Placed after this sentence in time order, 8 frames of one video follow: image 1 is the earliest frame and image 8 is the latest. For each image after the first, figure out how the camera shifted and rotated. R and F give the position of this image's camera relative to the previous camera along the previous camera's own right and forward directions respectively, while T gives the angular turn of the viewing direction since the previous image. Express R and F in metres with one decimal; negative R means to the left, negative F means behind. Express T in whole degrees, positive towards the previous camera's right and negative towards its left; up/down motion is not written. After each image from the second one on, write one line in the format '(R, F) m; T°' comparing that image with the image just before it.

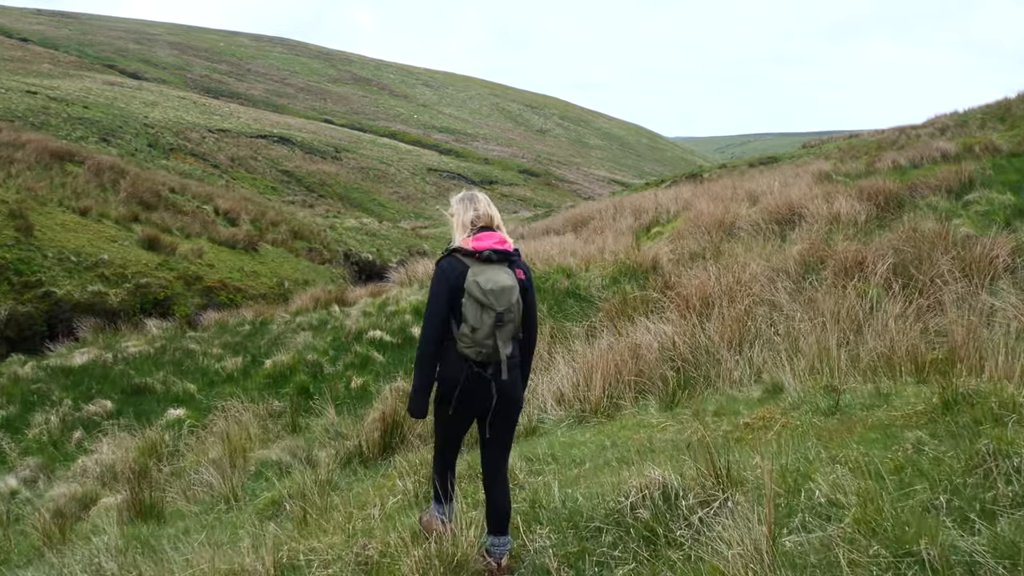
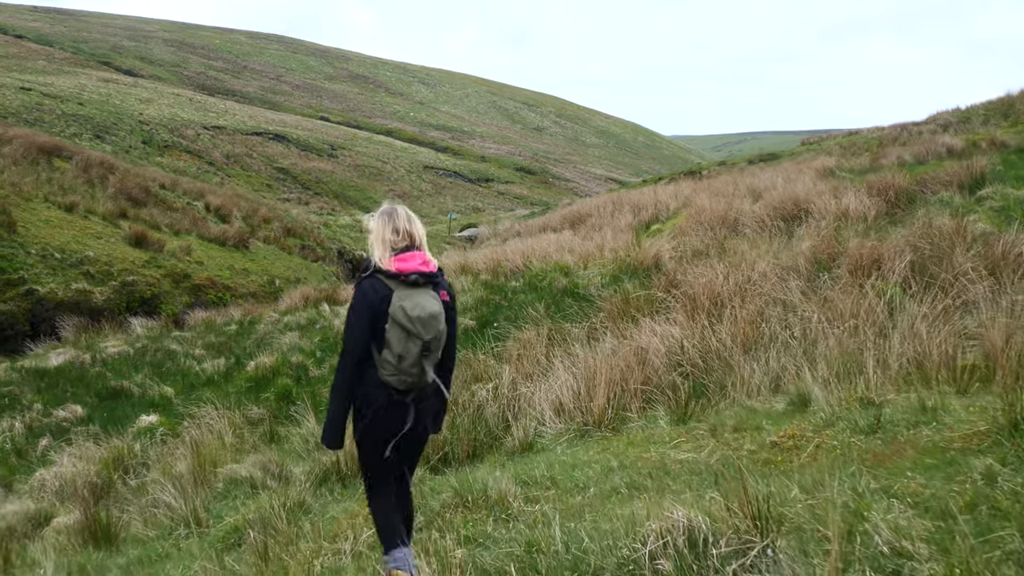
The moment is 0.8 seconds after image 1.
(0.0, +0.4) m; 0°
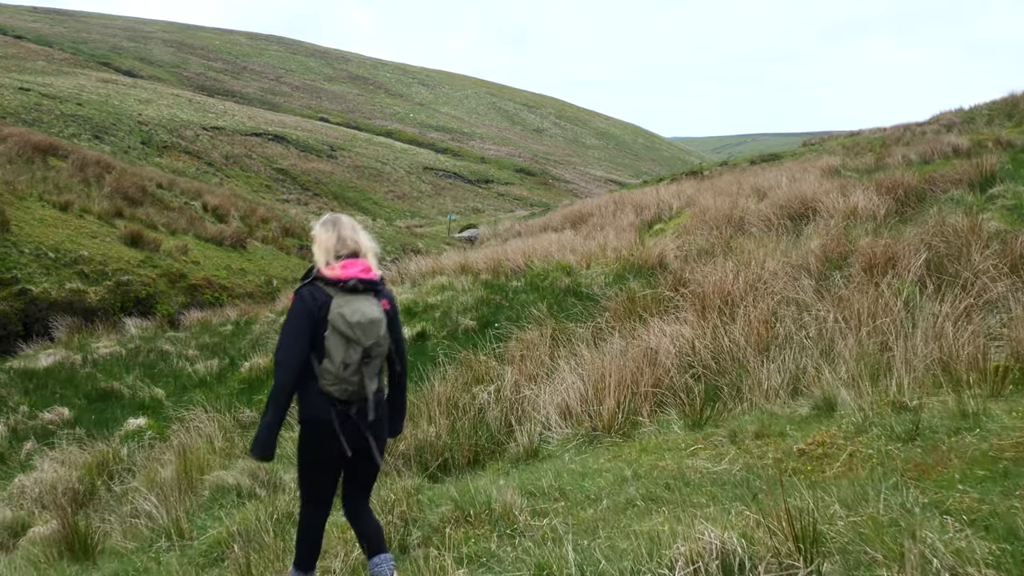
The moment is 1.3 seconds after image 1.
(0.0, +0.2) m; 0°
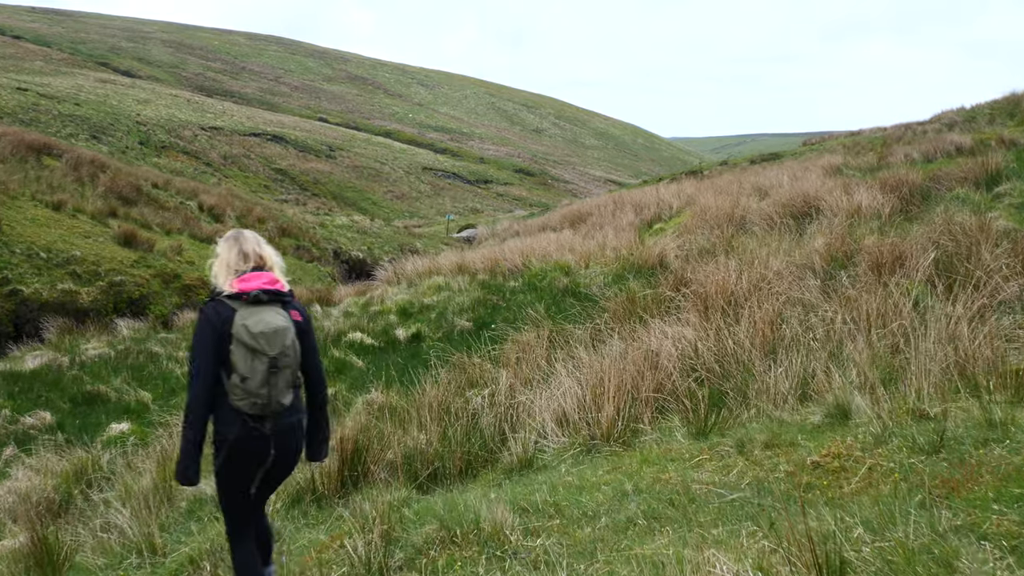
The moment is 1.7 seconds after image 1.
(0.0, +0.2) m; 0°
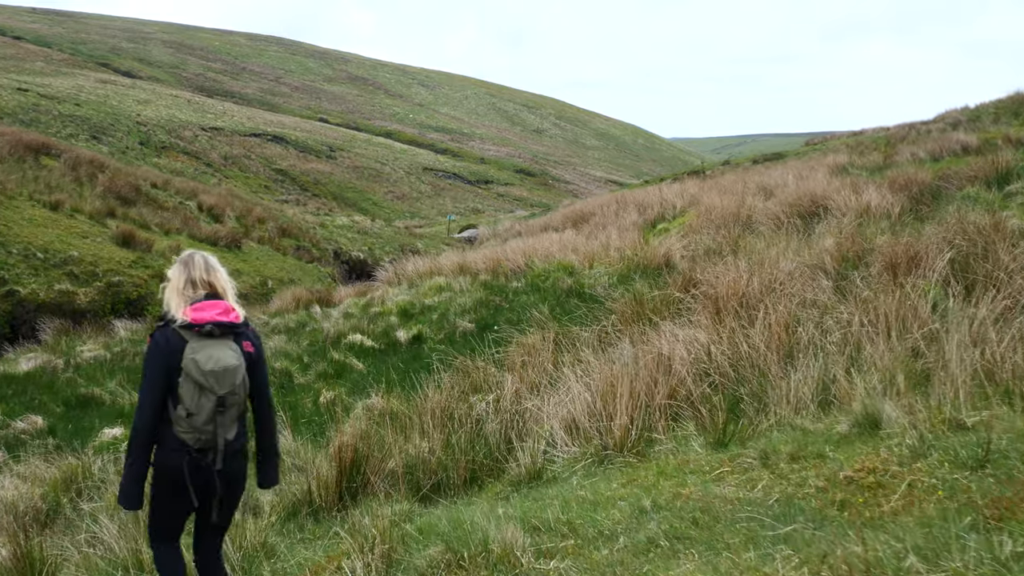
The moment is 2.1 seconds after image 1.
(0.0, +0.2) m; 0°
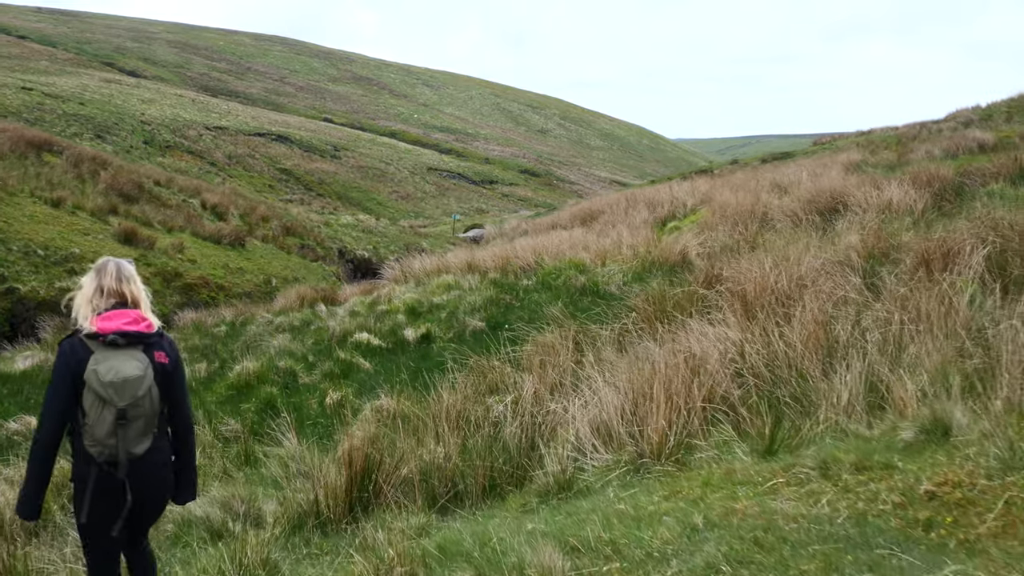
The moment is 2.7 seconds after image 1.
(-0.1, +0.3) m; 0°
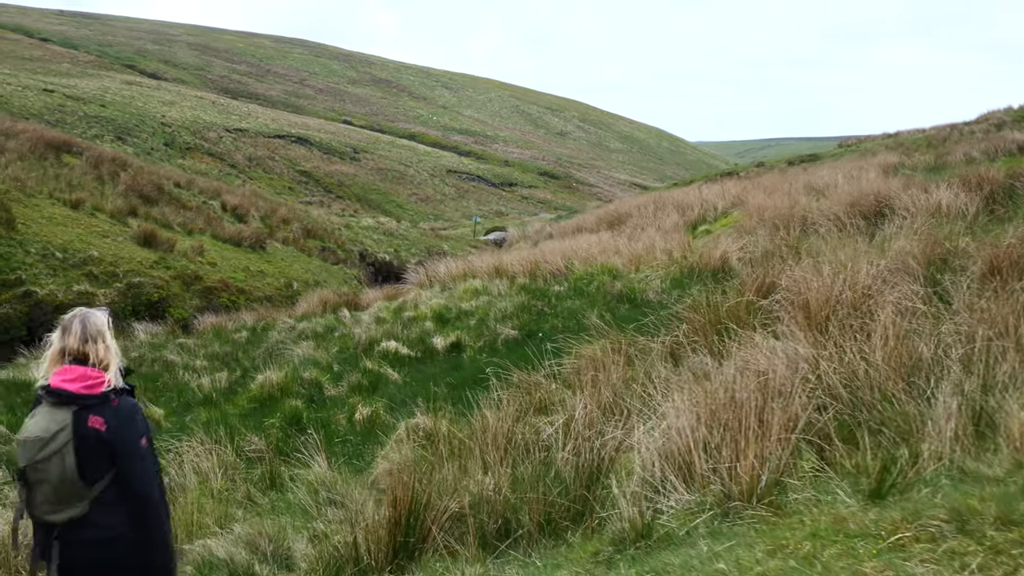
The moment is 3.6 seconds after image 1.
(-0.1, +0.4) m; -1°
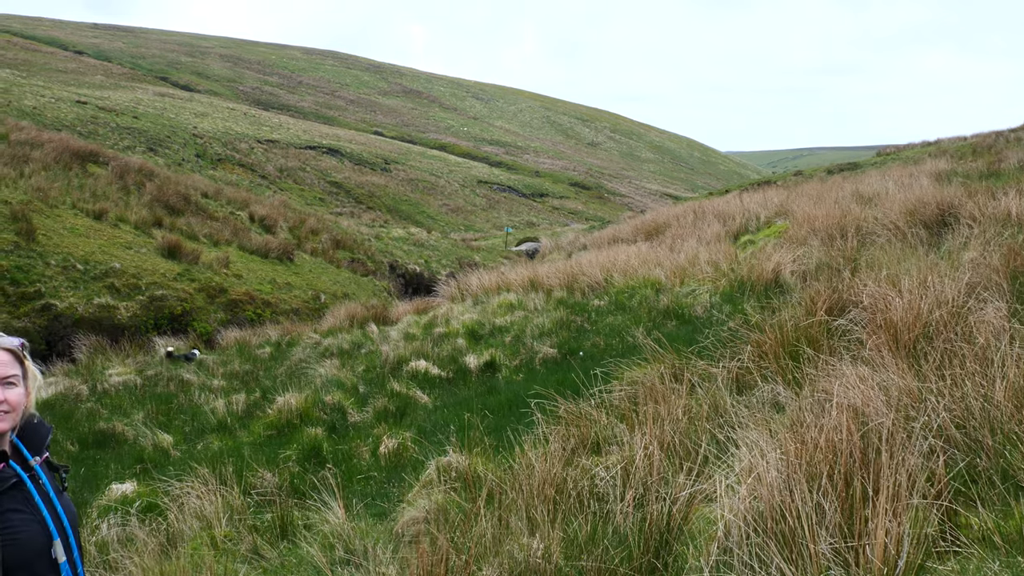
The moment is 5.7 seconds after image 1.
(-0.1, +0.6) m; -1°
